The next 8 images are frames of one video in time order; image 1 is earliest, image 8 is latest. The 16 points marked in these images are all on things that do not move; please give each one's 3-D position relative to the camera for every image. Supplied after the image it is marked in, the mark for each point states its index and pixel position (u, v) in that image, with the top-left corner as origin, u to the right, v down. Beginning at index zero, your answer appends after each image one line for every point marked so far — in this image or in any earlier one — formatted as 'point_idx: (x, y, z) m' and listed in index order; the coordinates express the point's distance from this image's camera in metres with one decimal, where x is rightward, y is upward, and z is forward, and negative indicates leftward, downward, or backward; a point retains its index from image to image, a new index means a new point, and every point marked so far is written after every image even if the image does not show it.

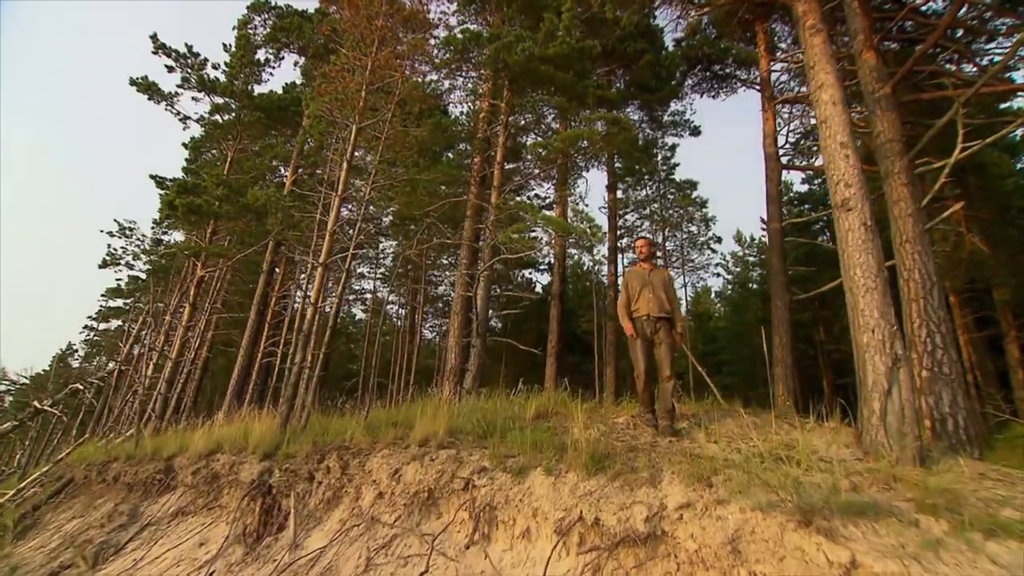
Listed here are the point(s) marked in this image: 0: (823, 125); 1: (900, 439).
0: (+3.8, +2.0, +6.3) m
1: (+3.6, -1.4, +4.8) m
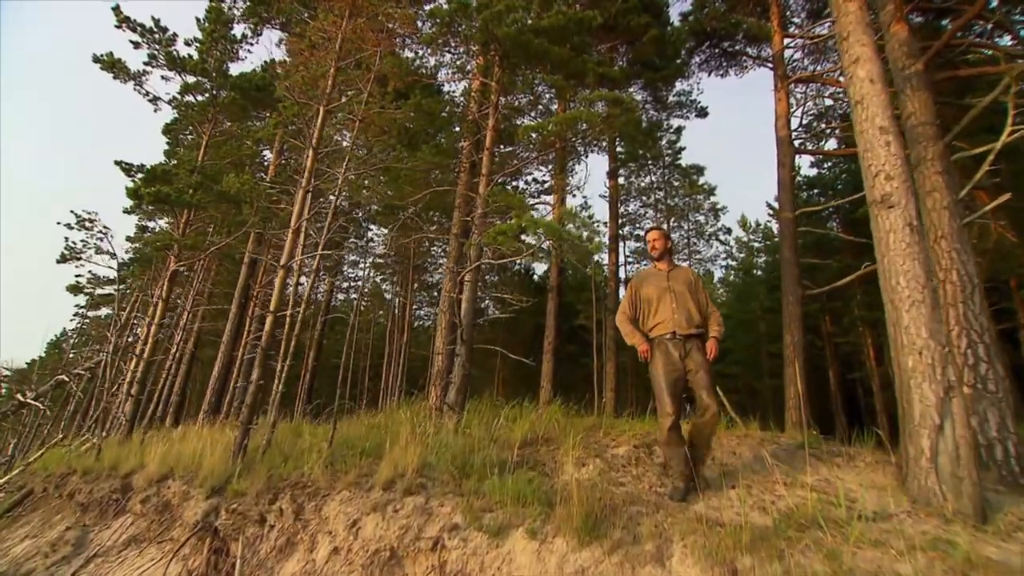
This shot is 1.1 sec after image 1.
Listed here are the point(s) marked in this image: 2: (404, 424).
0: (+3.6, +1.9, +5.4) m
1: (+3.5, -1.6, +4.0) m
2: (-1.4, -1.8, +6.8) m
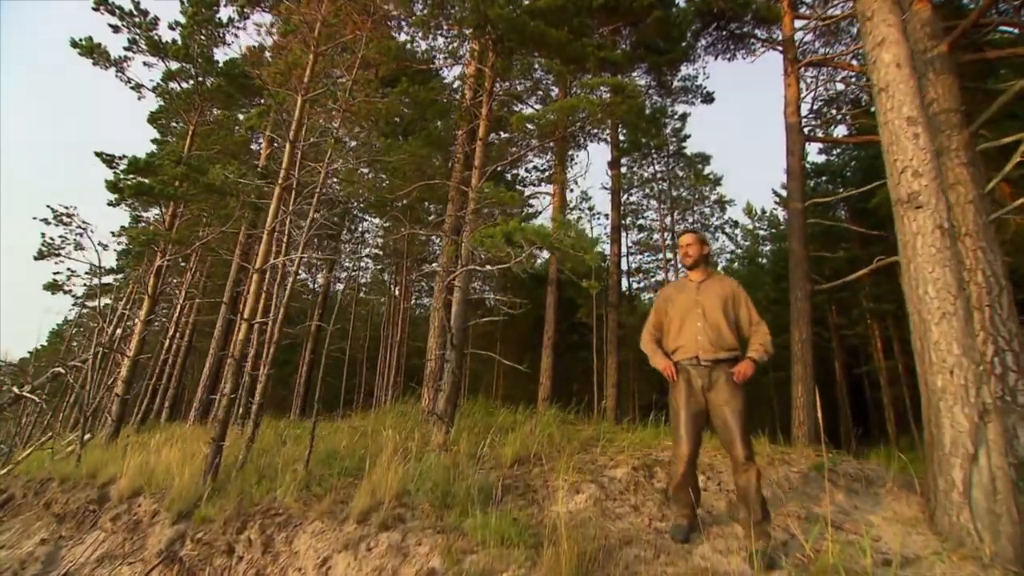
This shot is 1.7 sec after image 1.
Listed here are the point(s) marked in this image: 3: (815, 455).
0: (+3.5, +1.8, +4.9) m
1: (+3.3, -1.7, +3.6) m
2: (-1.5, -1.9, +6.4) m
3: (+3.1, -1.7, +5.3) m
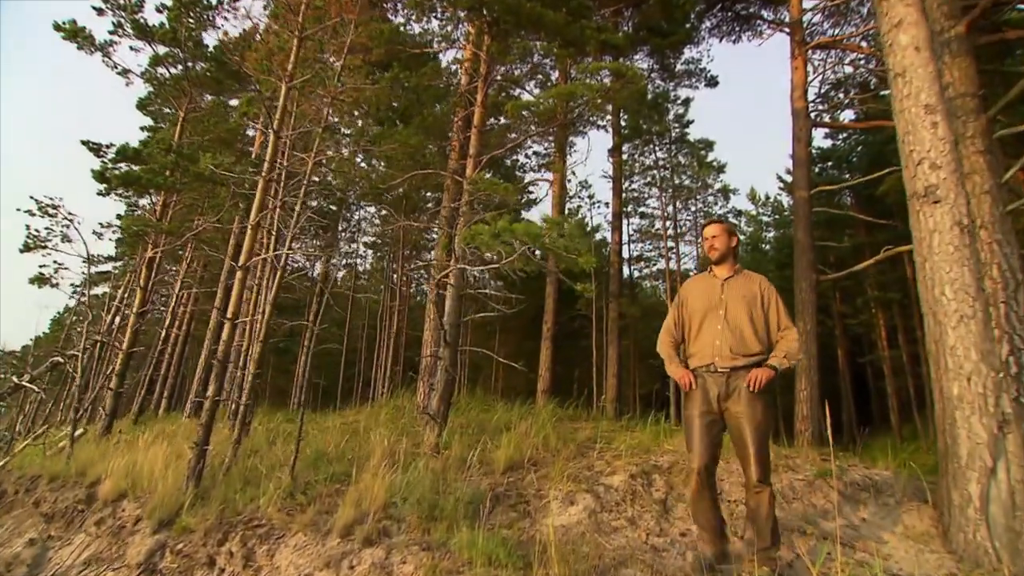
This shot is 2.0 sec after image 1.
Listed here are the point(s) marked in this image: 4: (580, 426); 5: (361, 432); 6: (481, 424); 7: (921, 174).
0: (+3.4, +1.8, +4.5) m
1: (+3.3, -1.7, +3.4) m
2: (-1.6, -1.8, +6.2) m
3: (+3.1, -1.7, +5.1) m
4: (+1.0, -2.0, +7.3) m
5: (-2.1, -2.0, +7.3) m
6: (-0.4, -1.9, +7.1) m
7: (+3.4, +1.0, +4.3) m
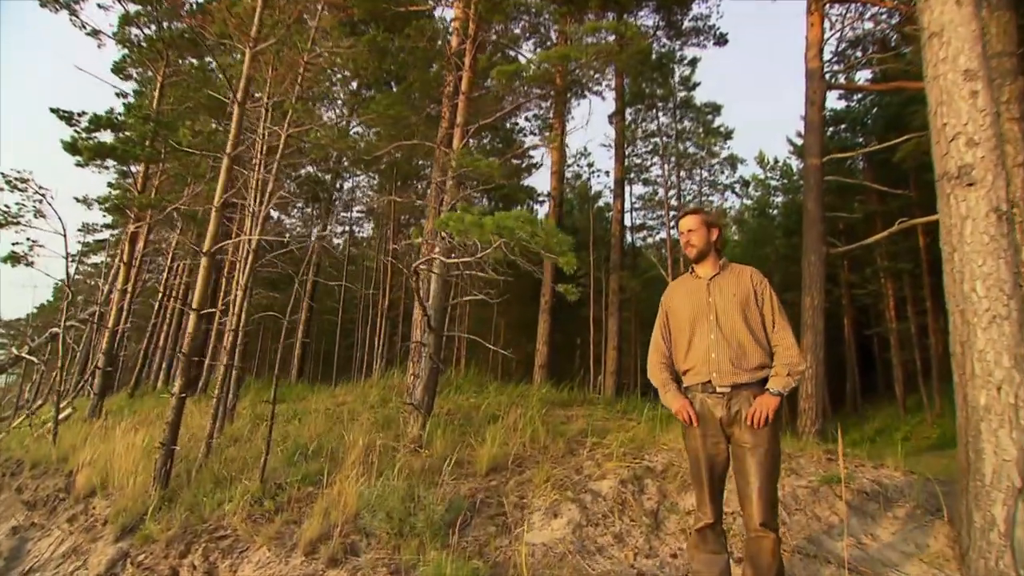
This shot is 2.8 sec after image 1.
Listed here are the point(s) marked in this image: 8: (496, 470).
0: (+3.3, +1.9, +4.0) m
1: (+3.1, -1.7, +3.1) m
2: (-1.7, -1.6, +5.9) m
3: (+2.9, -1.6, +4.8) m
4: (+0.8, -1.7, +7.0) m
5: (-2.3, -1.8, +7.0) m
6: (-0.6, -1.7, +6.8) m
7: (+3.3, +1.0, +3.8) m
8: (-0.1, -1.7, +4.8) m
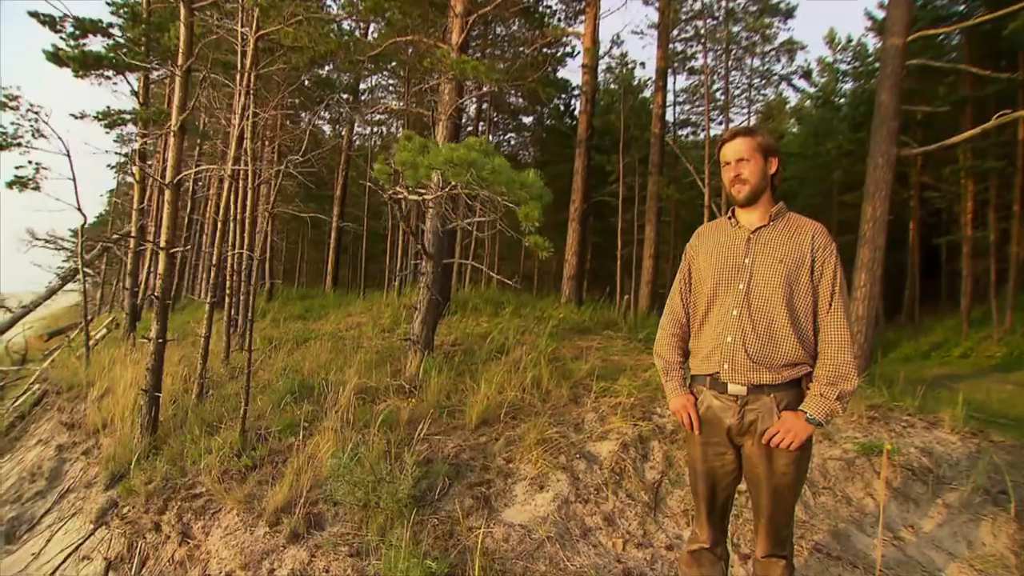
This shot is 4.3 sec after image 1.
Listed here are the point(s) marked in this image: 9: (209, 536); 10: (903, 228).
0: (+3.0, +2.2, +2.6) m
1: (+2.9, -1.5, +2.4) m
2: (-1.7, -0.9, +5.6) m
3: (+2.8, -1.1, +4.1) m
4: (+0.9, -0.8, +6.5) m
5: (-2.1, -0.8, +6.7) m
6: (-0.4, -0.7, +6.4) m
7: (+3.1, +1.3, +2.6) m
8: (-0.2, -1.2, +4.4) m
9: (-2.1, -1.7, +3.6) m
10: (+14.6, +2.3, +19.3) m
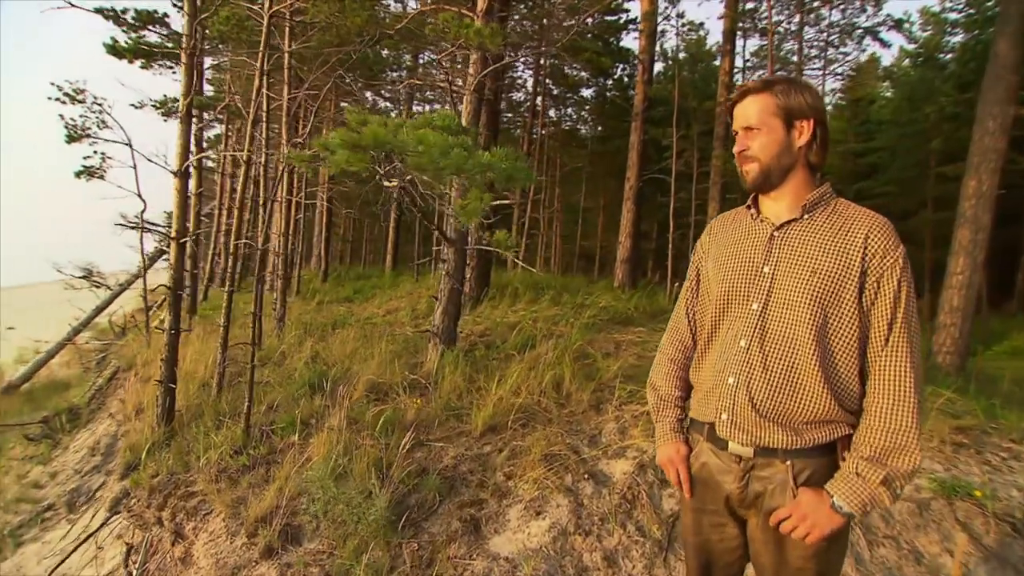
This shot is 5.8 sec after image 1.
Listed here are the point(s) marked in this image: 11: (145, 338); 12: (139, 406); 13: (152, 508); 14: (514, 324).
0: (+2.9, +2.2, +1.7) m
1: (+2.7, -1.5, +1.7) m
2: (-1.5, -0.8, +5.4) m
3: (+2.9, -1.0, +3.3) m
4: (+1.3, -0.6, +5.9) m
5: (-1.7, -0.7, +6.6) m
6: (-0.1, -0.6, +6.0) m
7: (+2.9, +1.3, +1.7) m
8: (-0.1, -1.1, +4.0) m
9: (-2.1, -1.7, +3.5) m
10: (+16.4, +2.8, +16.7) m
11: (-7.1, -1.0, +9.9) m
12: (-4.3, -1.4, +6.1) m
13: (-2.8, -1.7, +4.0) m
14: (0.0, -0.4, +6.6) m
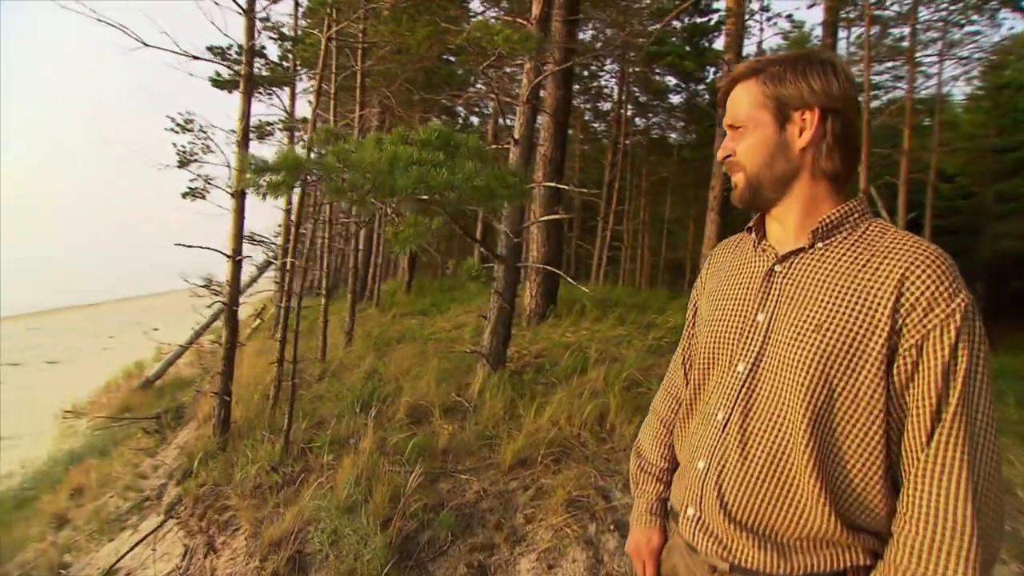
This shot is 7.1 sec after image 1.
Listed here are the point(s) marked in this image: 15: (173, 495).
0: (+2.7, +2.0, +1.0) m
1: (+2.5, -1.7, +0.9) m
2: (-1.0, -1.0, +5.3) m
3: (+2.9, -1.2, +2.5) m
4: (+1.8, -0.8, +5.3) m
5: (-1.1, -0.9, +6.5) m
6: (+0.5, -0.8, +5.7) m
7: (+2.7, +1.1, +1.0) m
8: (+0.1, -1.3, +3.7) m
9: (-2.0, -1.8, +3.6) m
10: (+18.6, +2.2, +13.4) m
11: (-5.7, -1.2, +10.7) m
12: (-3.7, -1.6, +6.5) m
13: (-2.5, -1.8, +4.1) m
14: (+0.7, -0.7, +6.3) m
15: (-3.1, -1.9, +4.6) m
